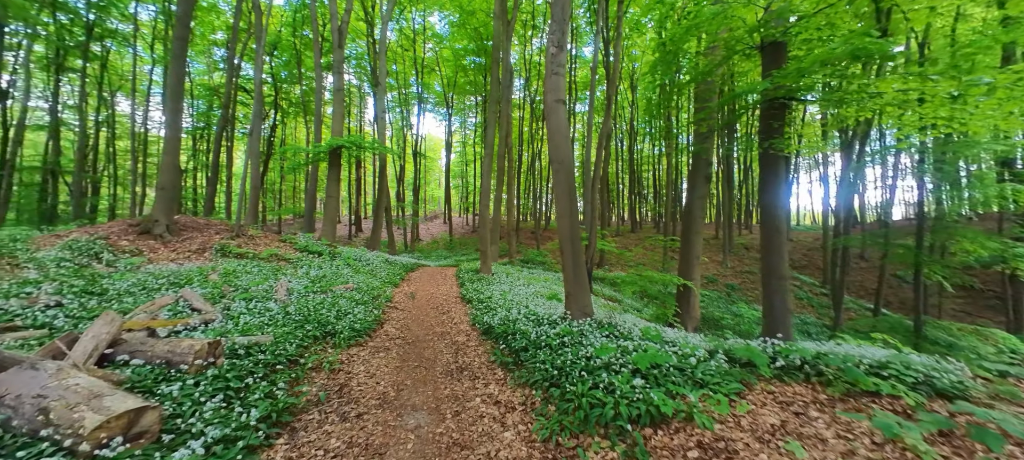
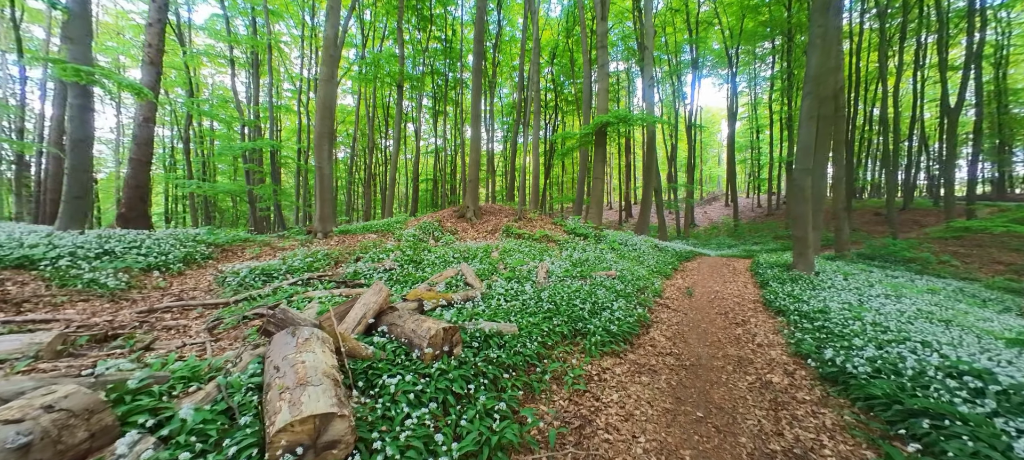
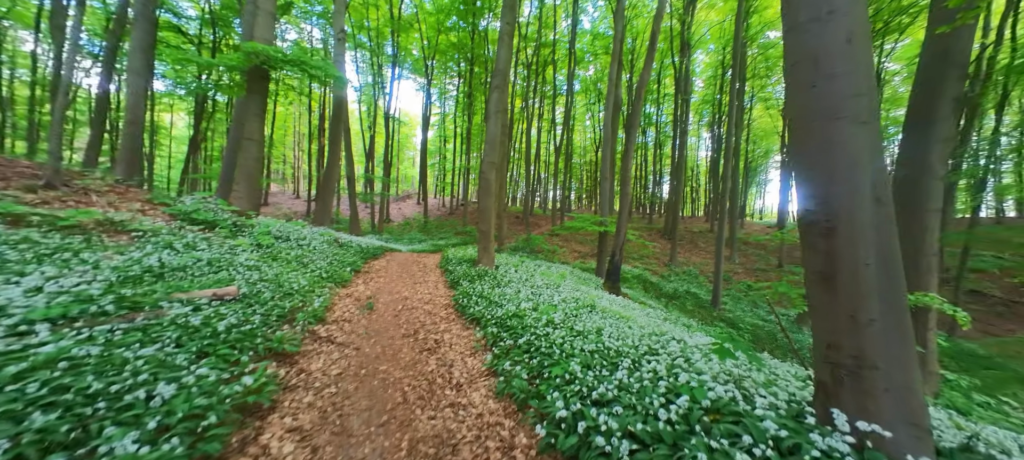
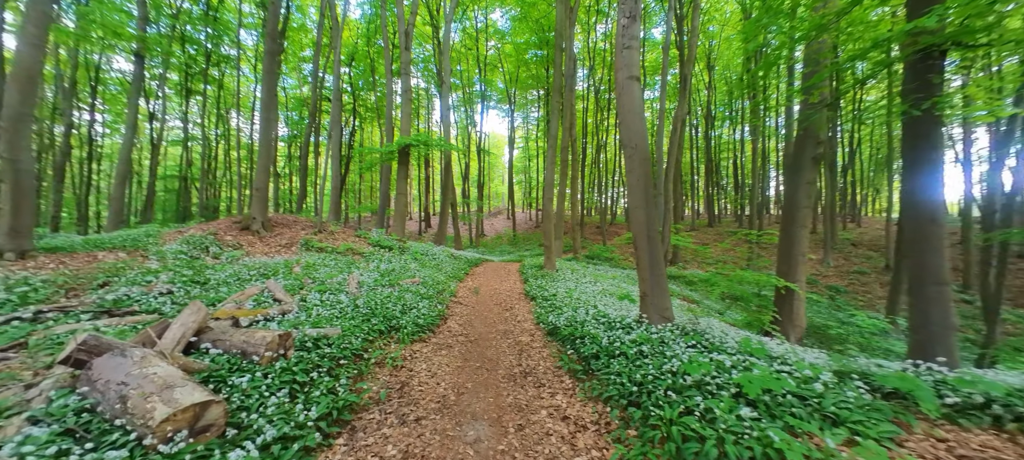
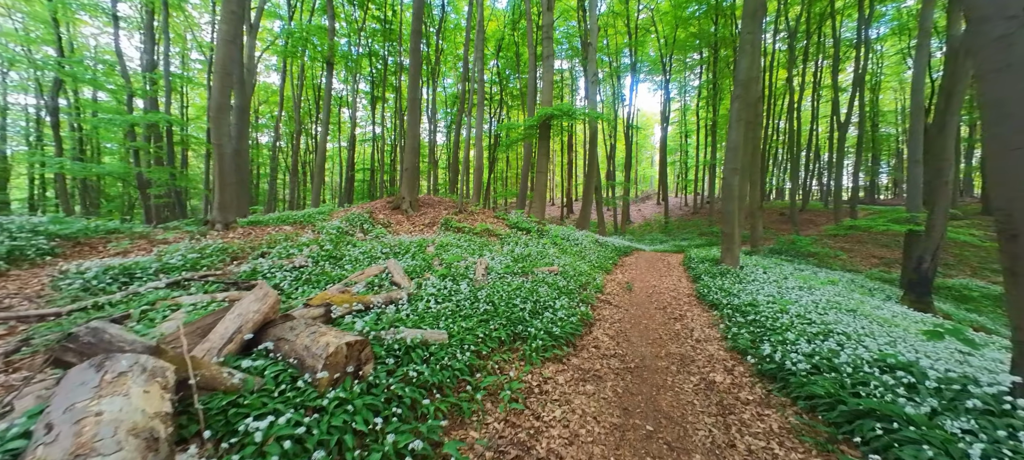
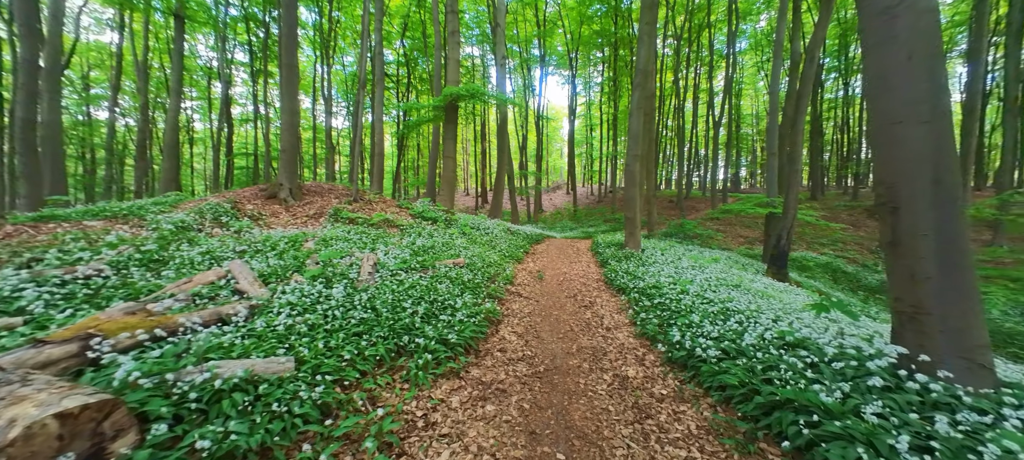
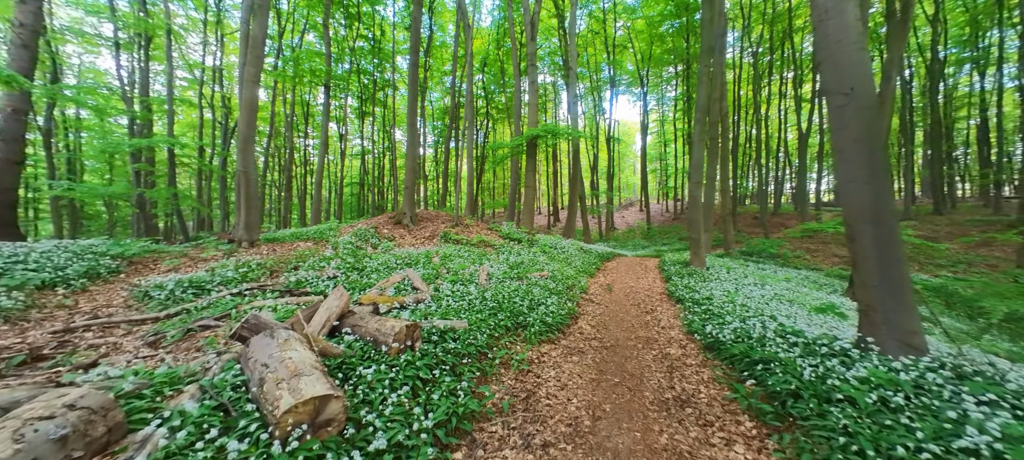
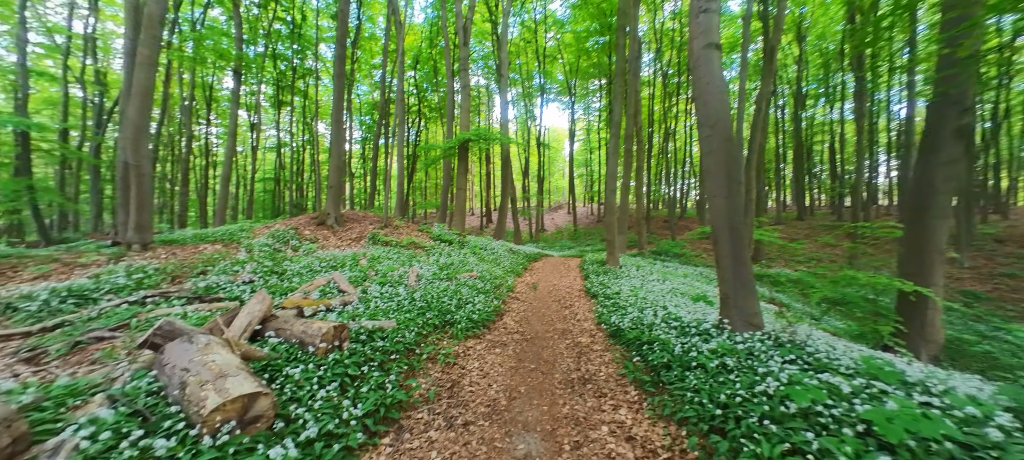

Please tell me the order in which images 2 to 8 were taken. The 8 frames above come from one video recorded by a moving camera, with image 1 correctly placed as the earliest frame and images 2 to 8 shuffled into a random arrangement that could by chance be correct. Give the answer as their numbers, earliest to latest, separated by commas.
4, 8, 7, 2, 5, 6, 3
